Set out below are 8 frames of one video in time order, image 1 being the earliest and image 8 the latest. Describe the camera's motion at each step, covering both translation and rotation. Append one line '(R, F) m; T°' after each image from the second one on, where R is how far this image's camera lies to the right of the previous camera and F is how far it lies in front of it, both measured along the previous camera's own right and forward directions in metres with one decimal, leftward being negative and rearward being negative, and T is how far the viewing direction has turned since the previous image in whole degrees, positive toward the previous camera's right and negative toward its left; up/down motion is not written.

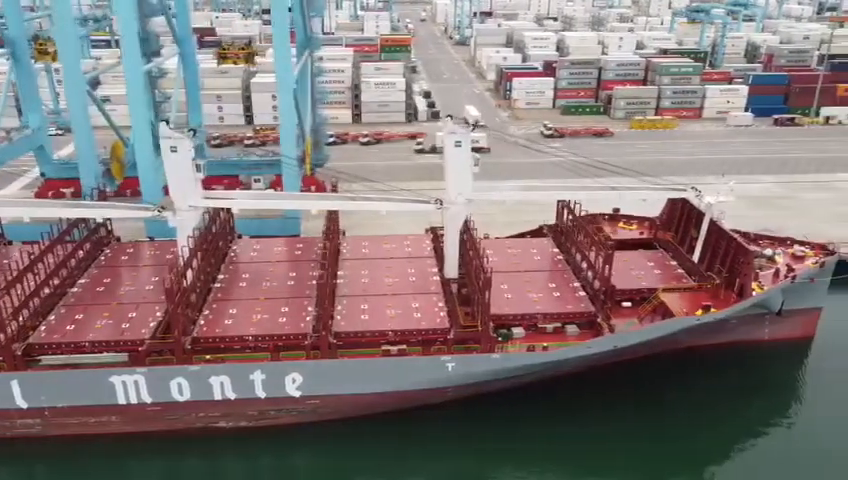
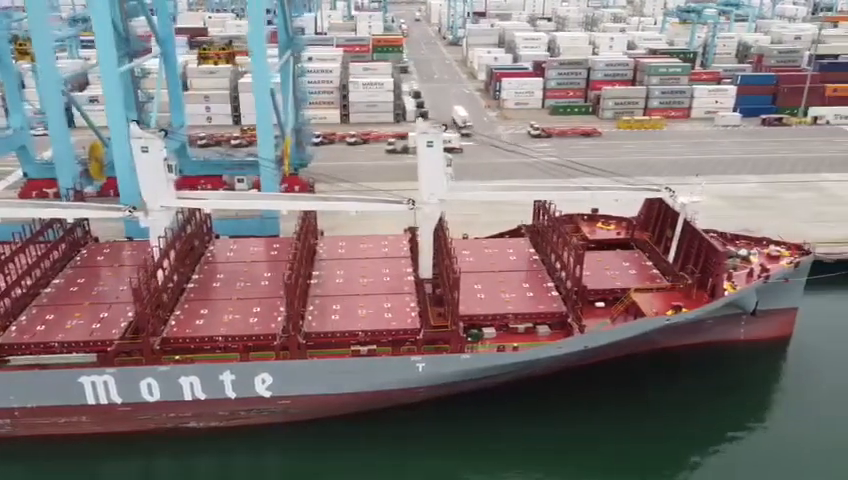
(+0.8, 0.0) m; 0°
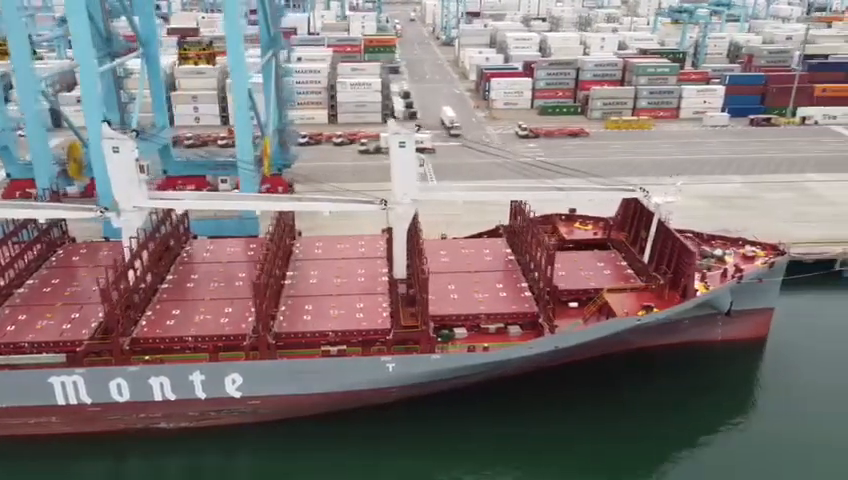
(+0.8, 0.0) m; 0°
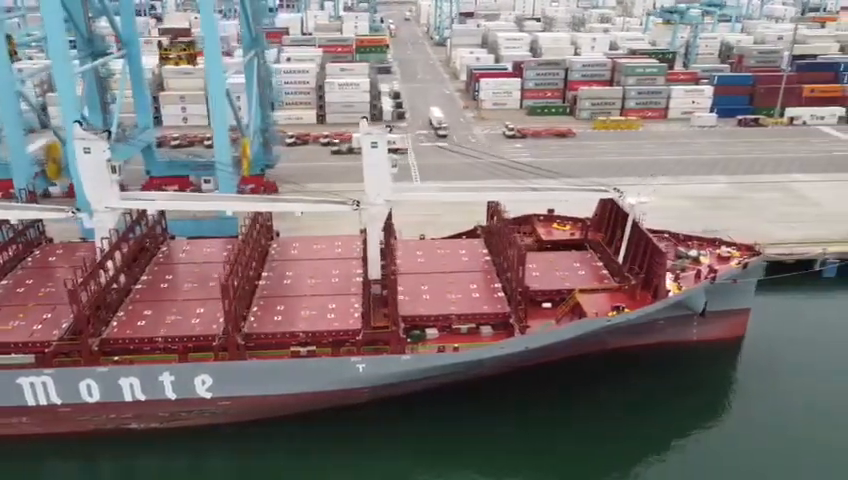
(+0.8, 0.0) m; 0°
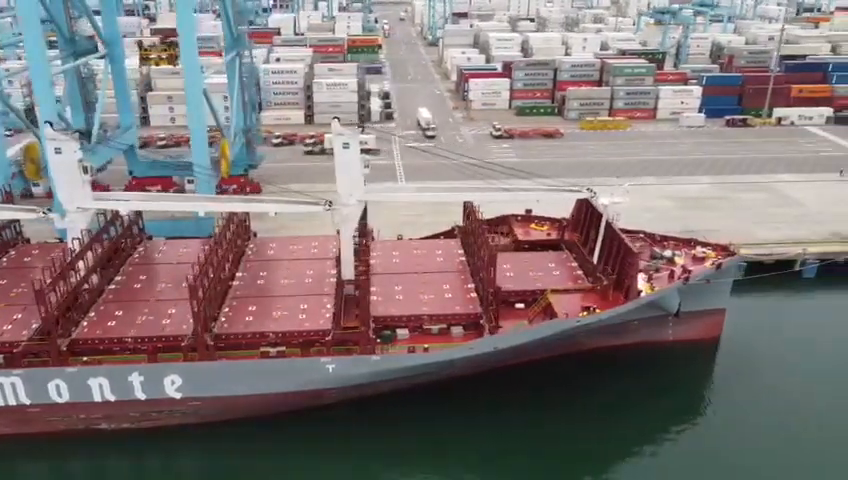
(+0.8, 0.0) m; 0°
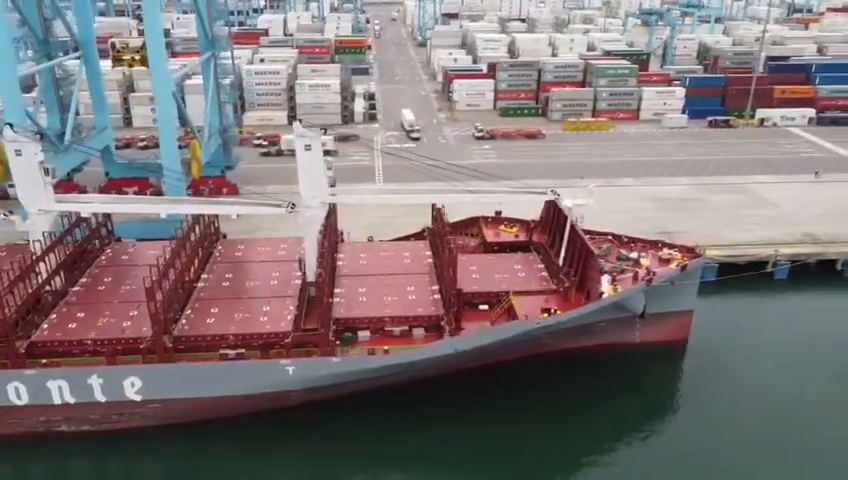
(+1.1, 0.0) m; 0°
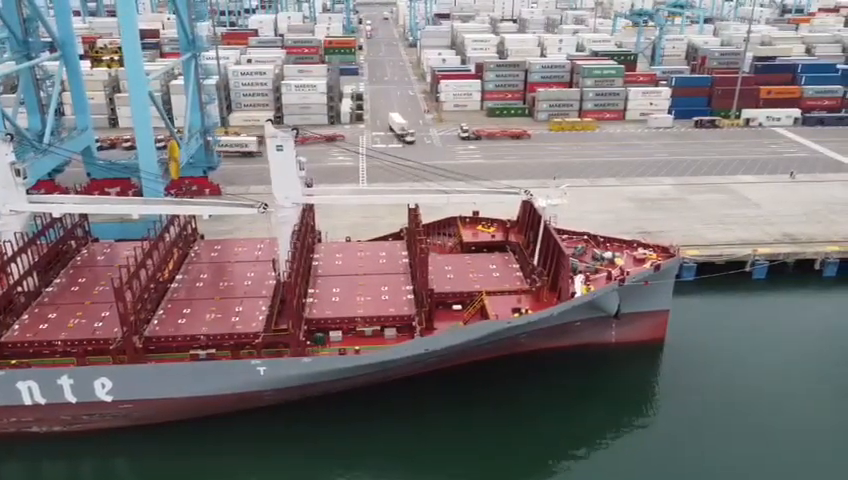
(+0.7, 0.0) m; 0°
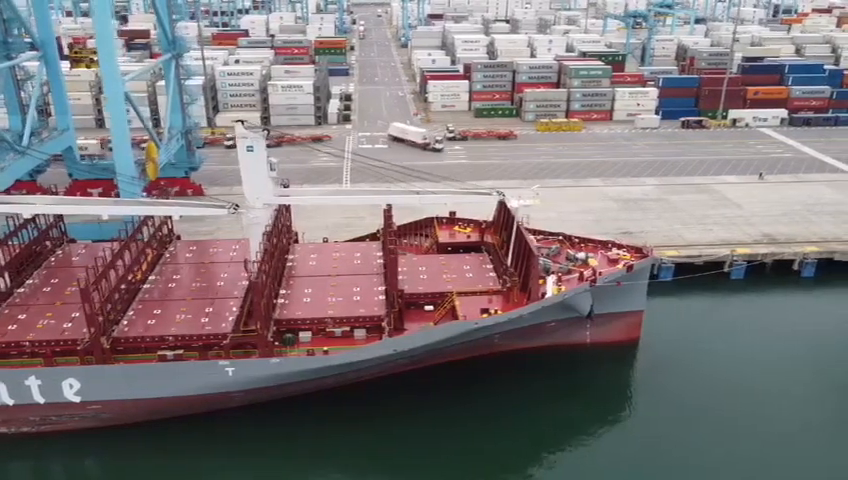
(+0.9, 0.0) m; 0°
